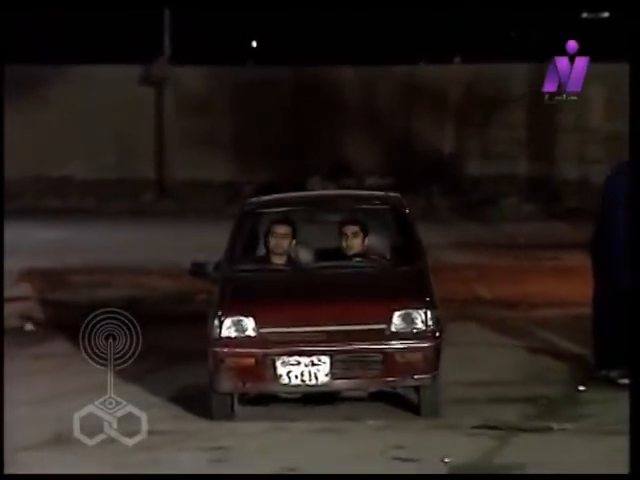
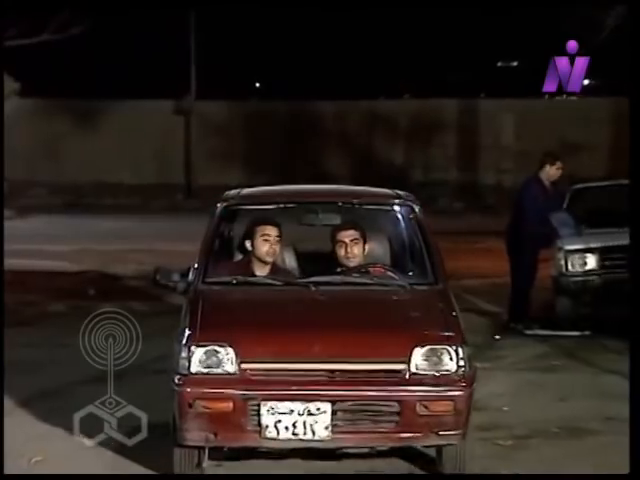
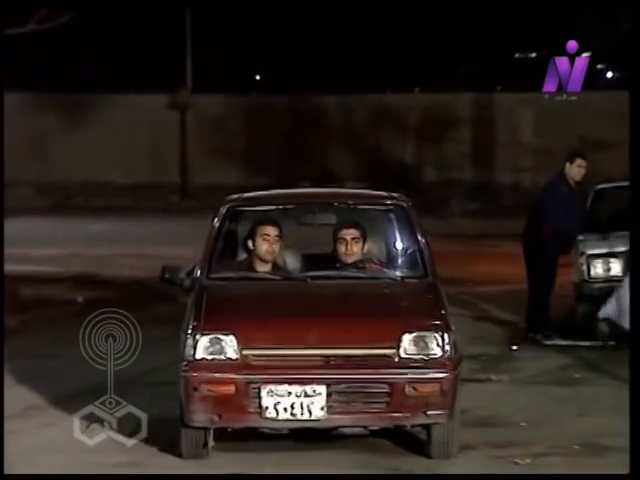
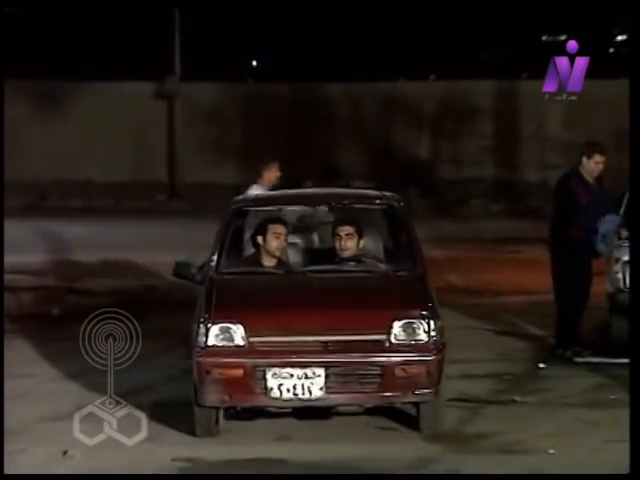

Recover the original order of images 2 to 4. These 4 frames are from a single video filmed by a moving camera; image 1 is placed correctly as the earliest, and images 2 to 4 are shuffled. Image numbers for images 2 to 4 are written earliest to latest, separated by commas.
4, 3, 2
